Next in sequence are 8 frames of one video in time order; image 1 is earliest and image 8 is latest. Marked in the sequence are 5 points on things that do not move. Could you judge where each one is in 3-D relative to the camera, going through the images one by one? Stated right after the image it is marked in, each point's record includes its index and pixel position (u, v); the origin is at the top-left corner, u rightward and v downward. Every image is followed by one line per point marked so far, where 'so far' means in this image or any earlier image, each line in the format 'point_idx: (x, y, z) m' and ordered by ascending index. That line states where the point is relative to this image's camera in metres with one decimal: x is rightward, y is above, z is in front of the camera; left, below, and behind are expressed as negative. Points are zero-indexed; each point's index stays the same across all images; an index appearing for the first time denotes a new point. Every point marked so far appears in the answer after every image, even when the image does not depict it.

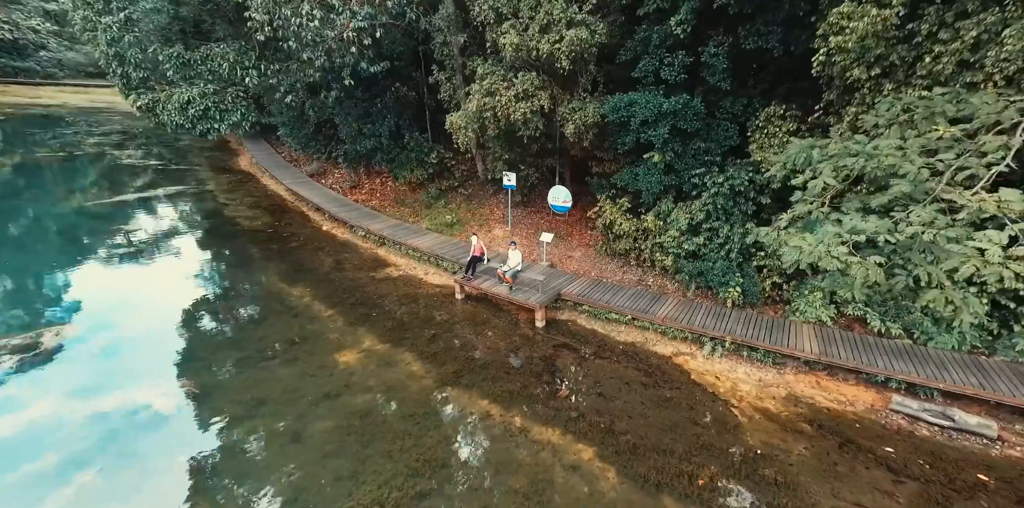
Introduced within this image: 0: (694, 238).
0: (+3.7, +0.3, +8.1) m
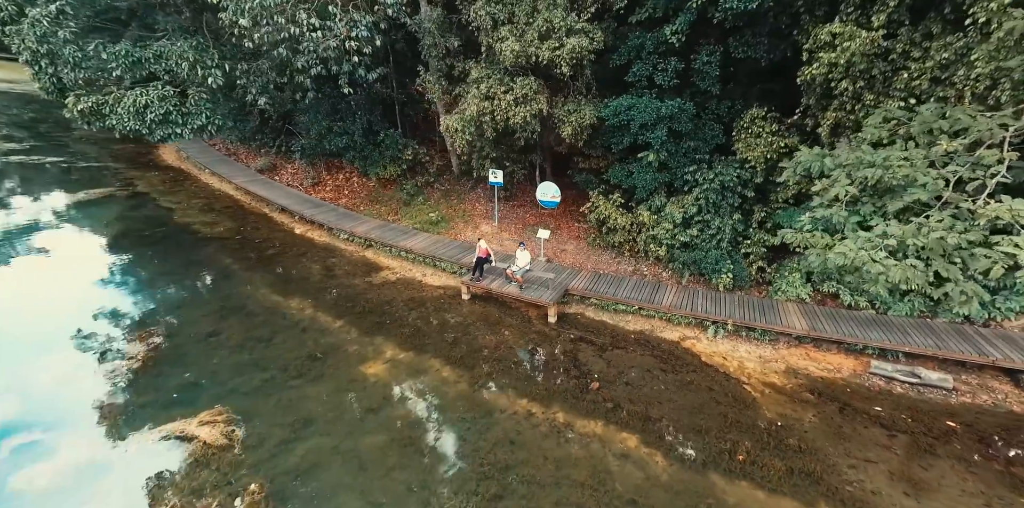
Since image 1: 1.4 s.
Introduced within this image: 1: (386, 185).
0: (+3.8, +0.5, +8.7) m
1: (-4.8, +2.5, +14.7) m
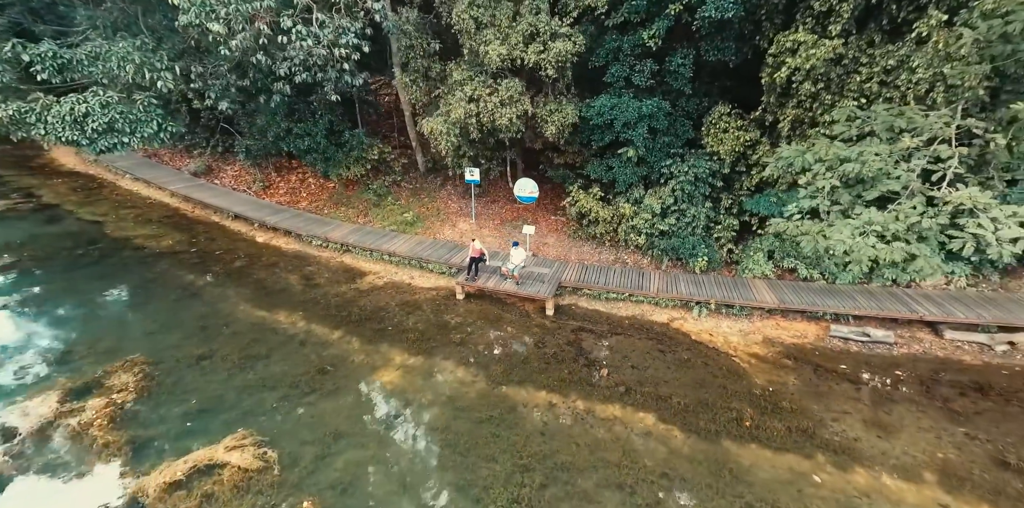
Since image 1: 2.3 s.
0: (+3.6, +0.8, +9.4) m
1: (-5.8, +2.4, +14.1) m
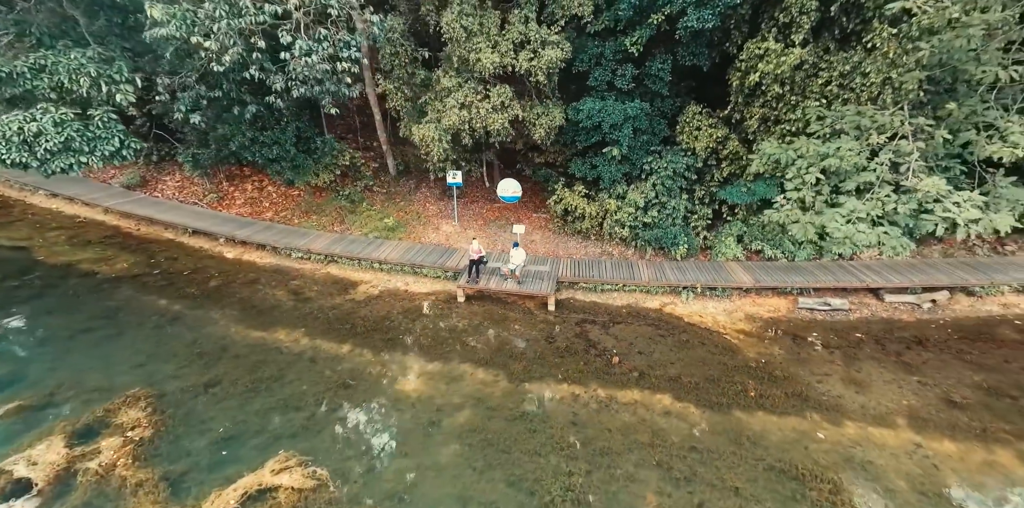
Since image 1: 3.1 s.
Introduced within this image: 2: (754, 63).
0: (+3.4, +1.1, +10.1) m
1: (-6.6, +2.0, +13.5) m
2: (+4.9, +3.8, +7.9) m
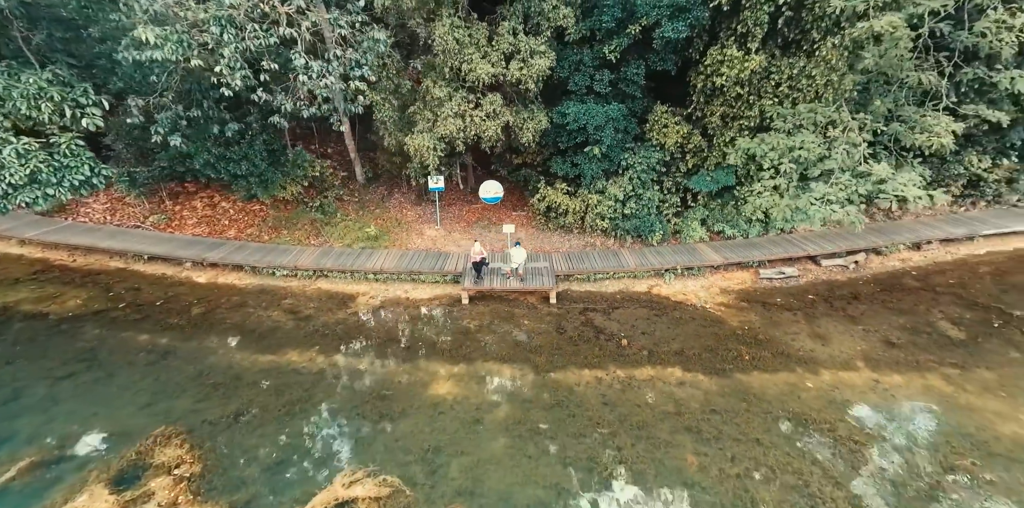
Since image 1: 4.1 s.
0: (+3.1, +1.4, +11.0) m
1: (-7.3, +1.5, +13.0) m
2: (+4.7, +4.2, +9.0) m
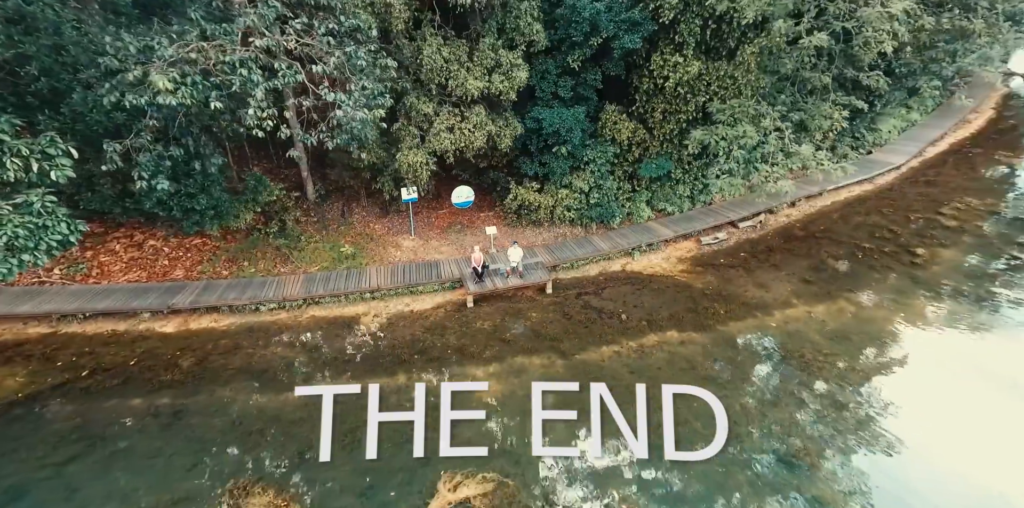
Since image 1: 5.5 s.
0: (+2.4, +1.8, +12.3) m
1: (-8.1, +0.5, +12.0) m
2: (+4.0, +4.8, +10.6) m
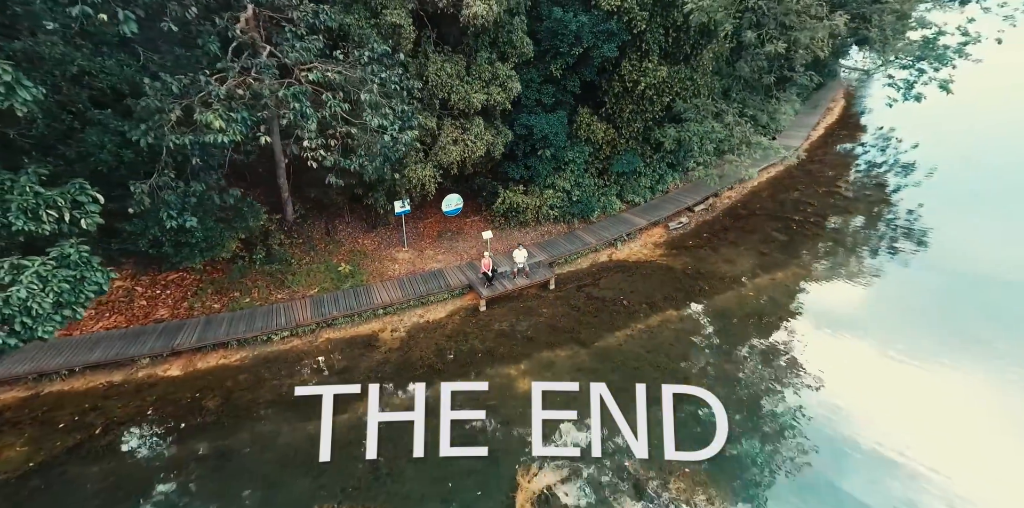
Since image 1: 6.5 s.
0: (+2.0, +2.0, +13.3) m
1: (-8.2, -0.3, +11.5) m
2: (+3.5, +5.1, +11.8) m
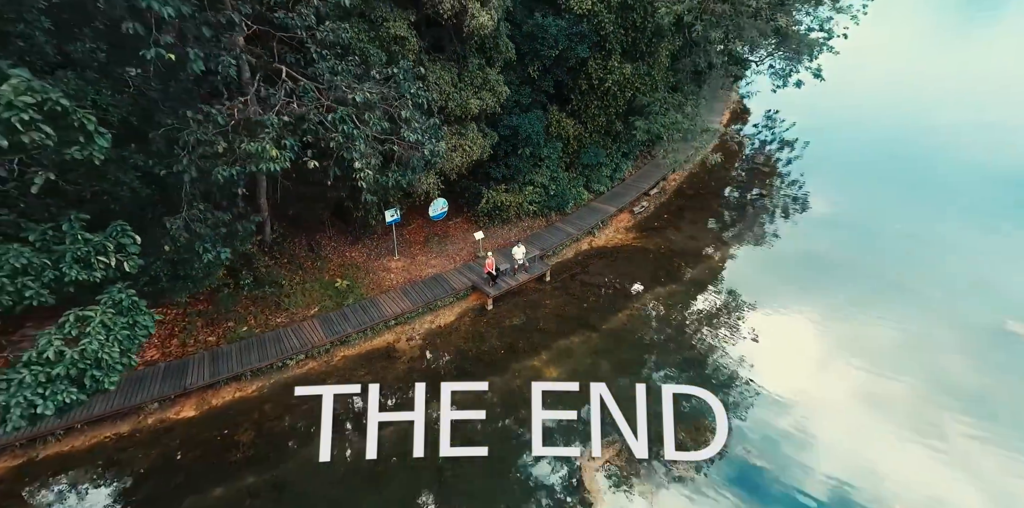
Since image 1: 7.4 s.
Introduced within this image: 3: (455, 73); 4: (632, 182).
0: (+1.4, +2.3, +14.2) m
1: (-8.1, -1.1, +10.9) m
2: (+2.7, +5.6, +12.8) m
3: (-1.5, +4.2, +9.6) m
4: (+5.3, +2.9, +16.8) m
